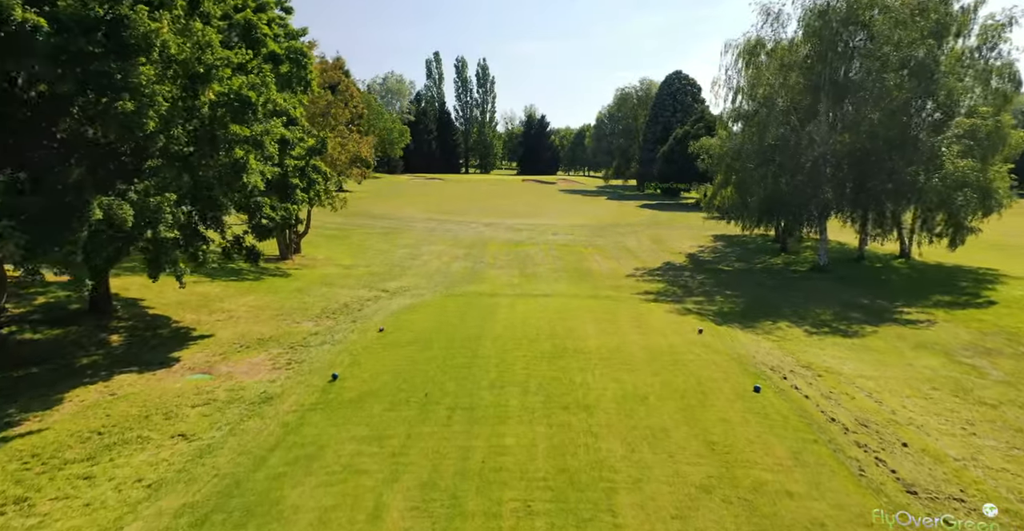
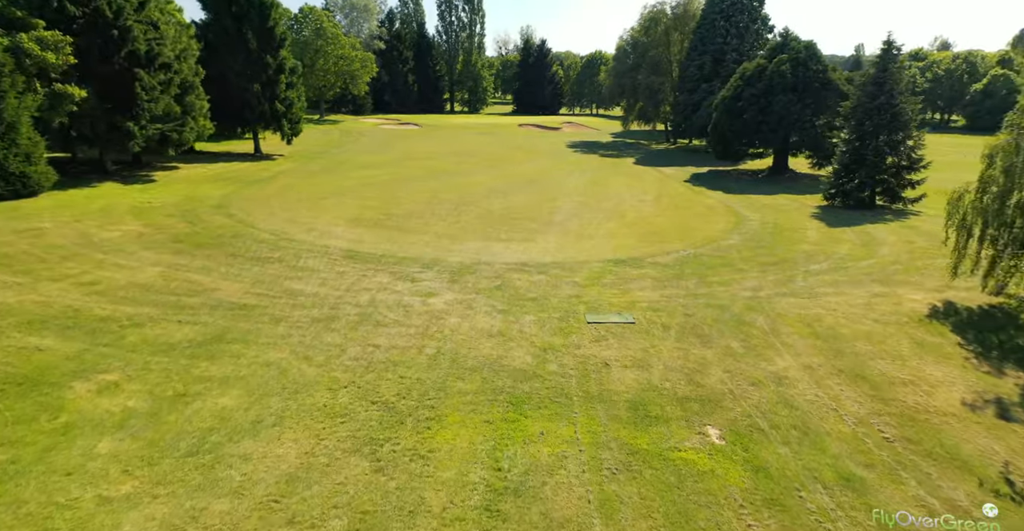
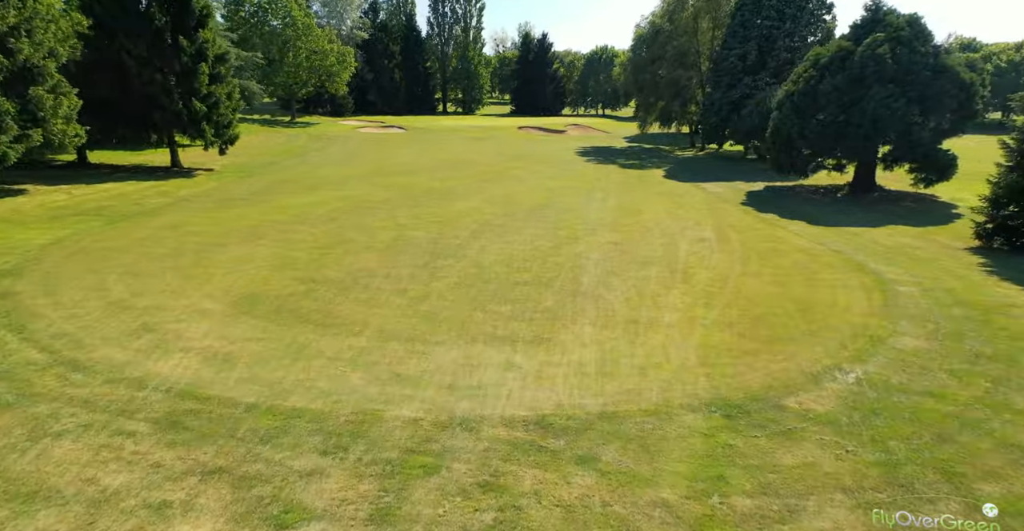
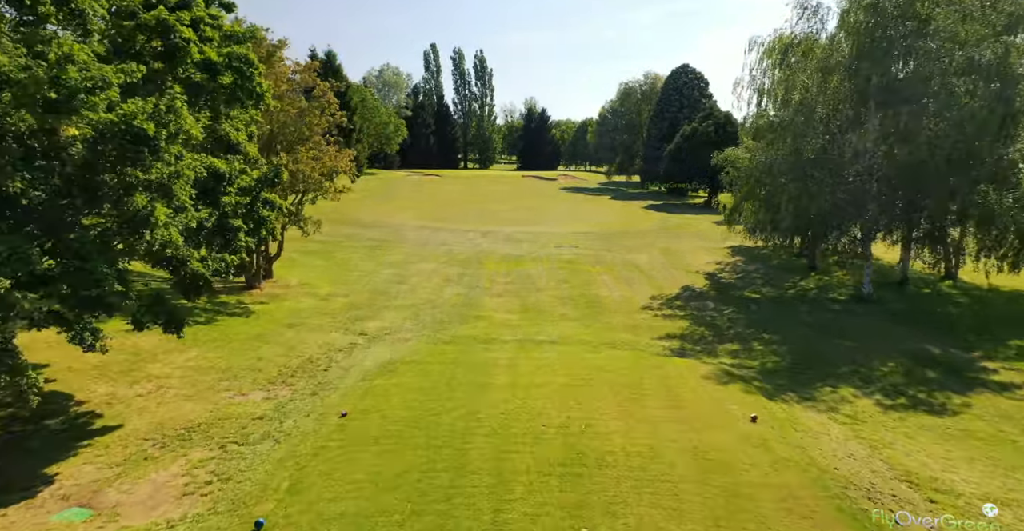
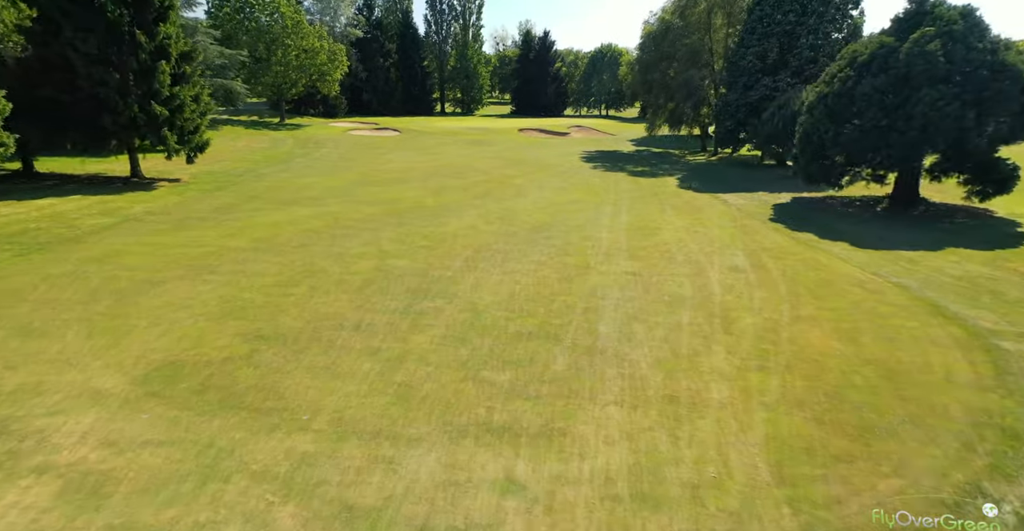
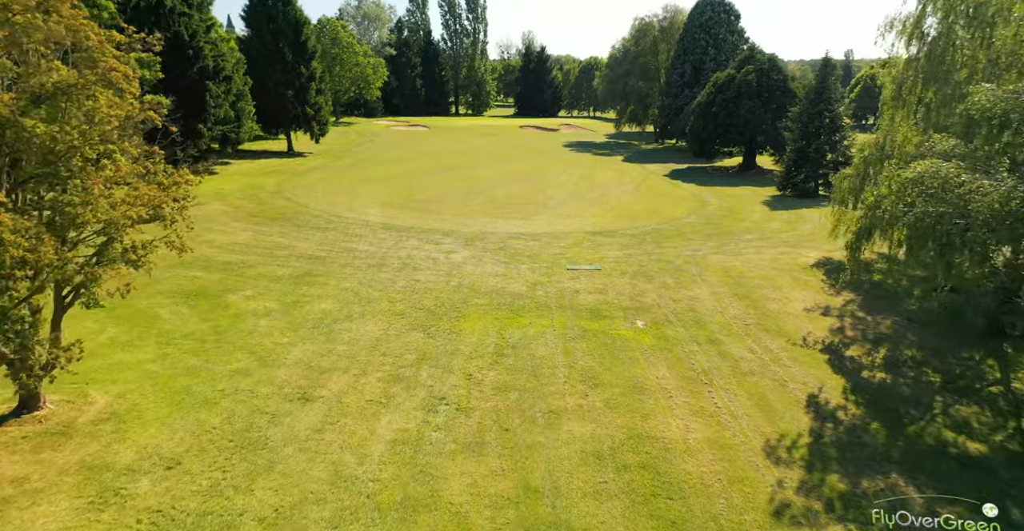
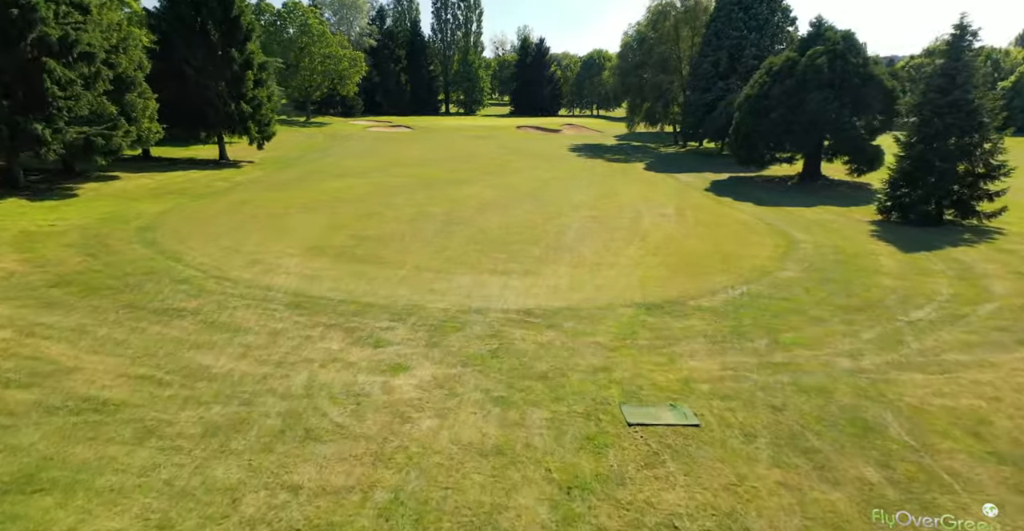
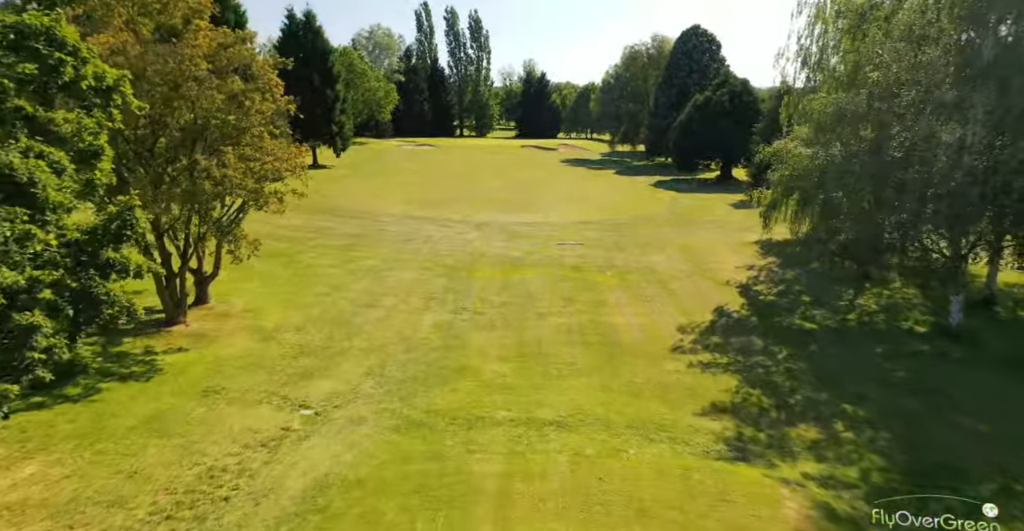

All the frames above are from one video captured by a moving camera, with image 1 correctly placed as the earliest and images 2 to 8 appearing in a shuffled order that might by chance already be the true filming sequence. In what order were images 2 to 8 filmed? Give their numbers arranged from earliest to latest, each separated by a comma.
4, 8, 6, 2, 7, 3, 5
